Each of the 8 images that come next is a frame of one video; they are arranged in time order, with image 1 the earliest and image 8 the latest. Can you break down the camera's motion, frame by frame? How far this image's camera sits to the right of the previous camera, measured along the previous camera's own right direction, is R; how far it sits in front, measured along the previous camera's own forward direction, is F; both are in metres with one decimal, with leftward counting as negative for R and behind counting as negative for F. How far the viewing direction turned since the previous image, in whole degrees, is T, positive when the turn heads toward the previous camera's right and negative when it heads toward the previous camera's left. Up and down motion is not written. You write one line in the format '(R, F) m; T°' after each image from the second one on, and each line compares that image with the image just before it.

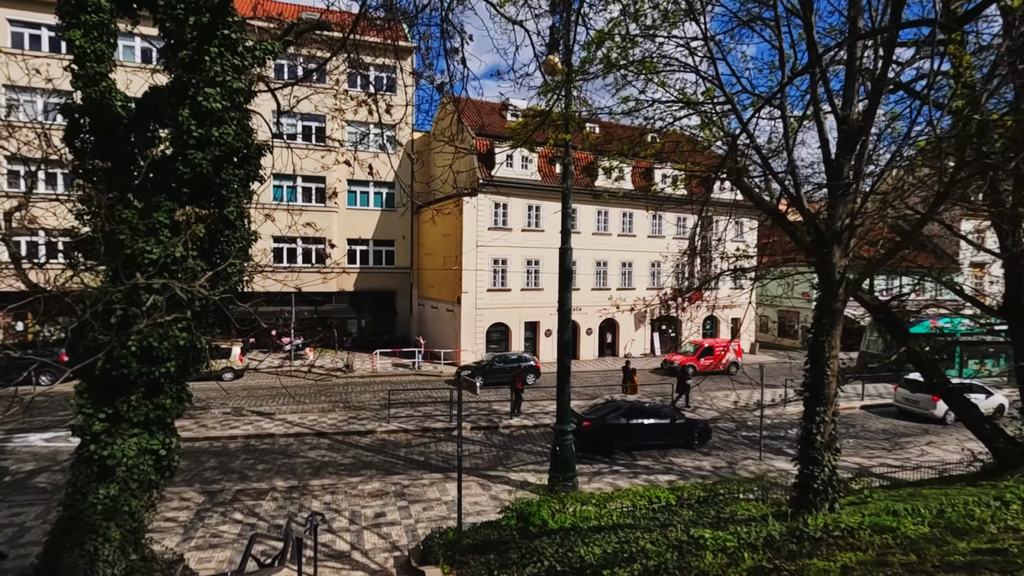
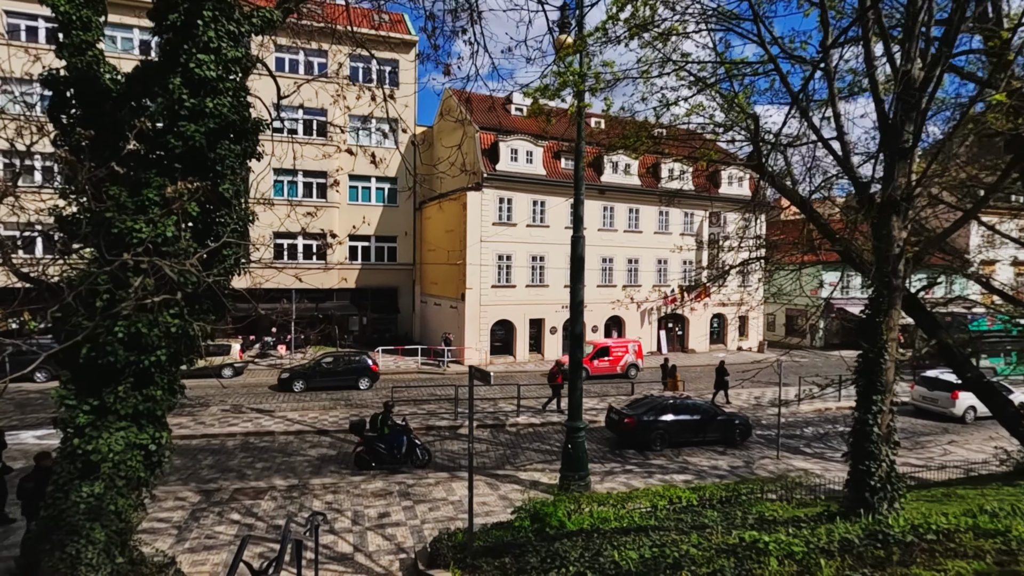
(-0.2, +0.4) m; 0°
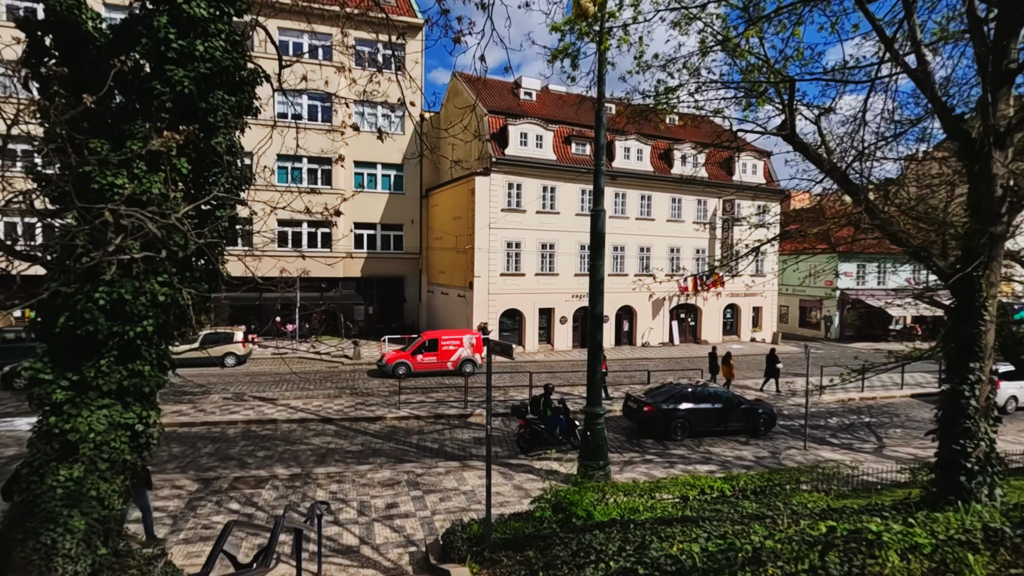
(-0.2, +0.6) m; -1°
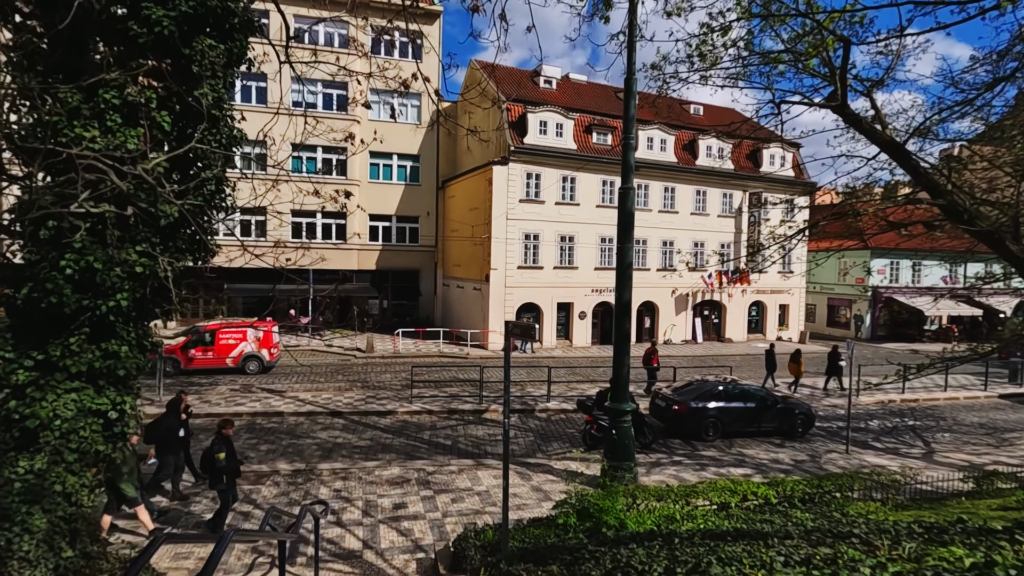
(-0.1, +0.7) m; -2°
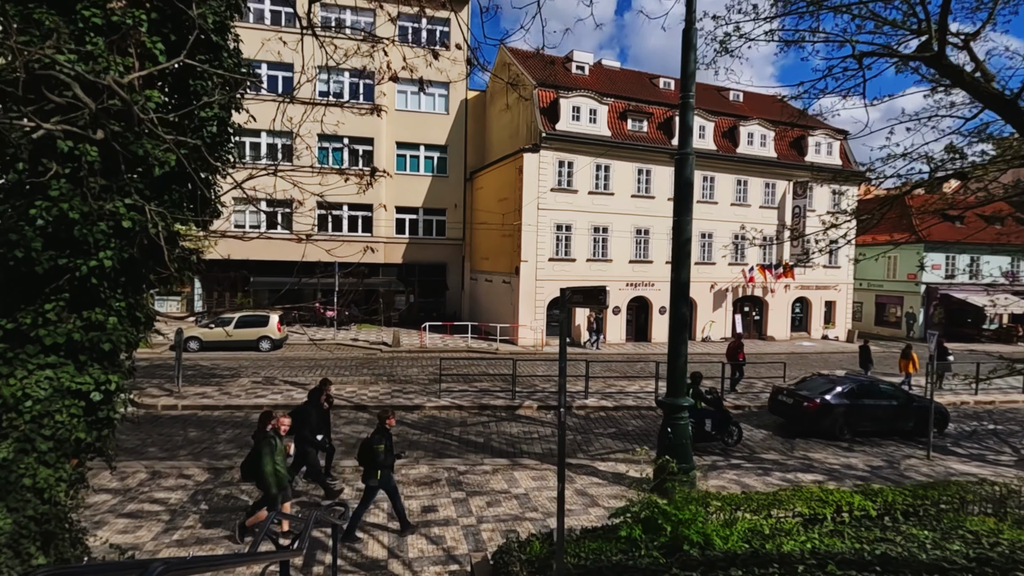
(-0.2, +0.9) m; -3°
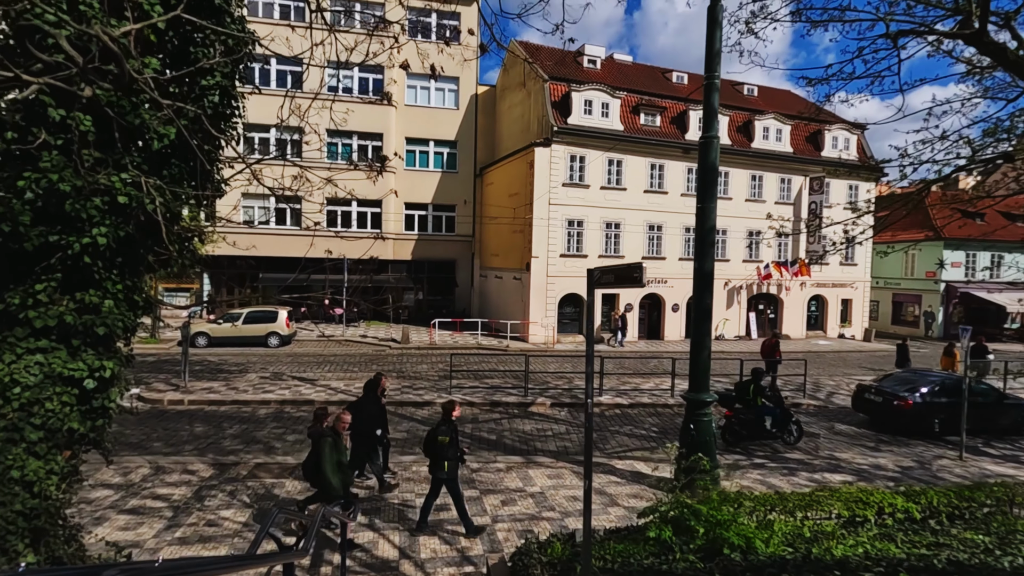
(-0.1, +0.3) m; -1°
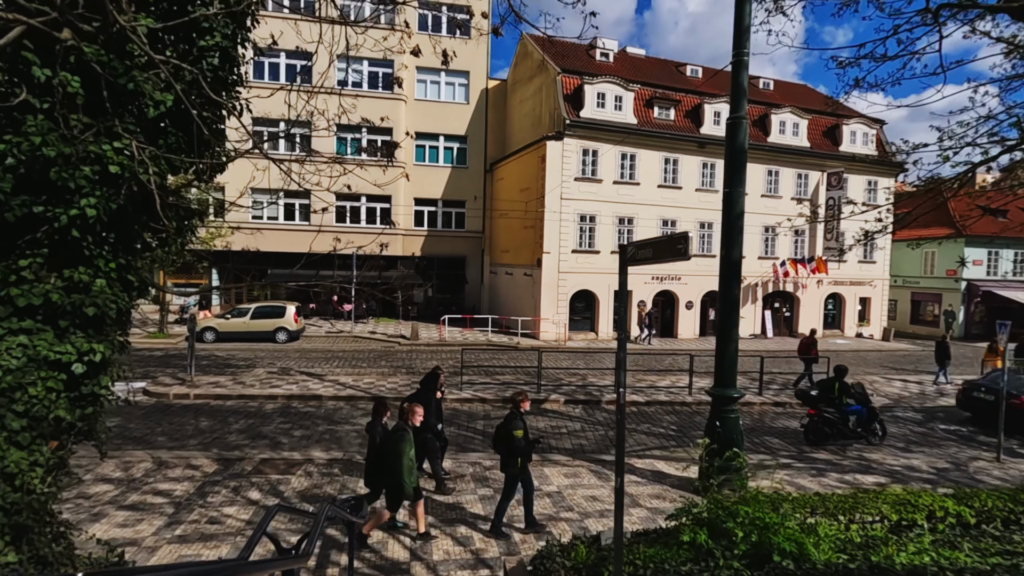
(-0.1, +0.3) m; -1°
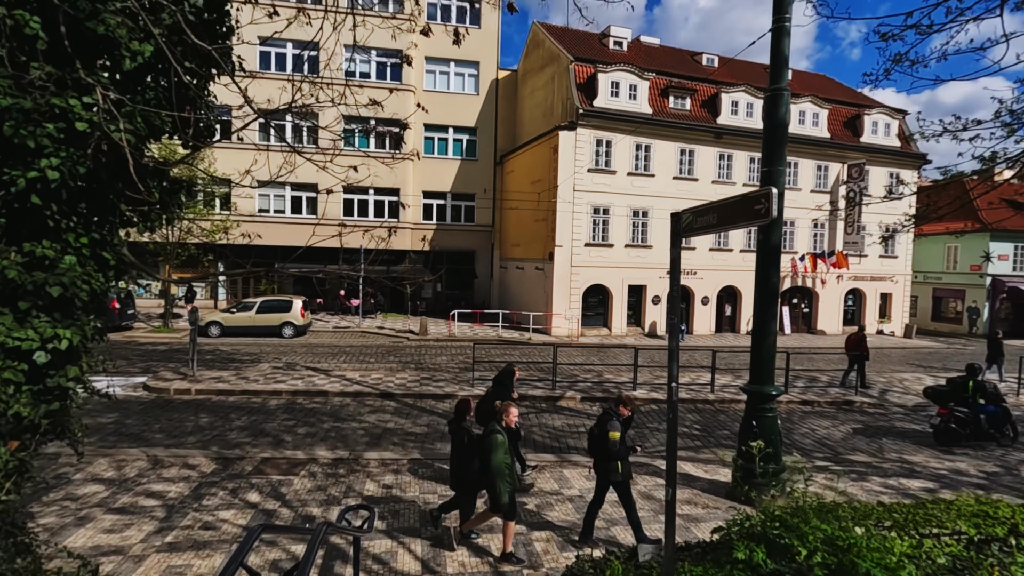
(-0.1, +0.5) m; -1°
